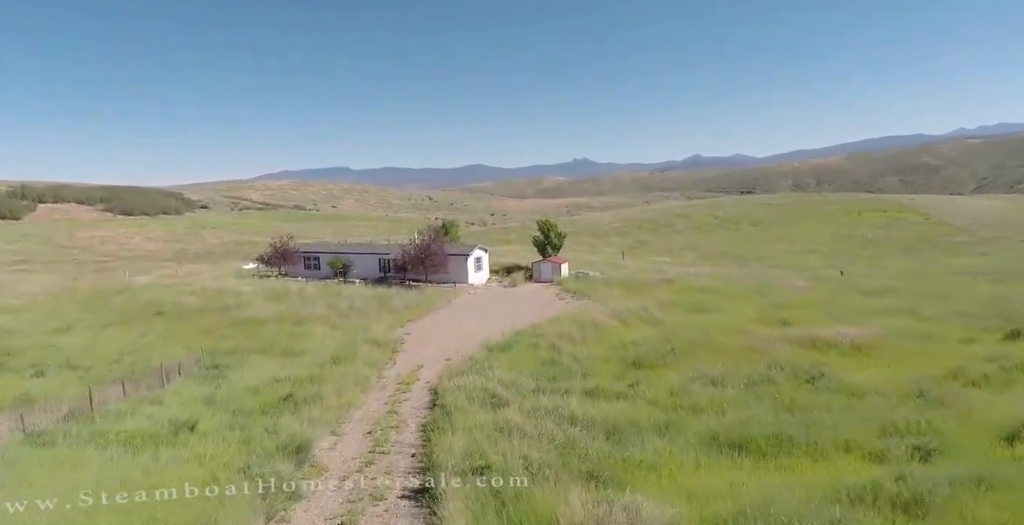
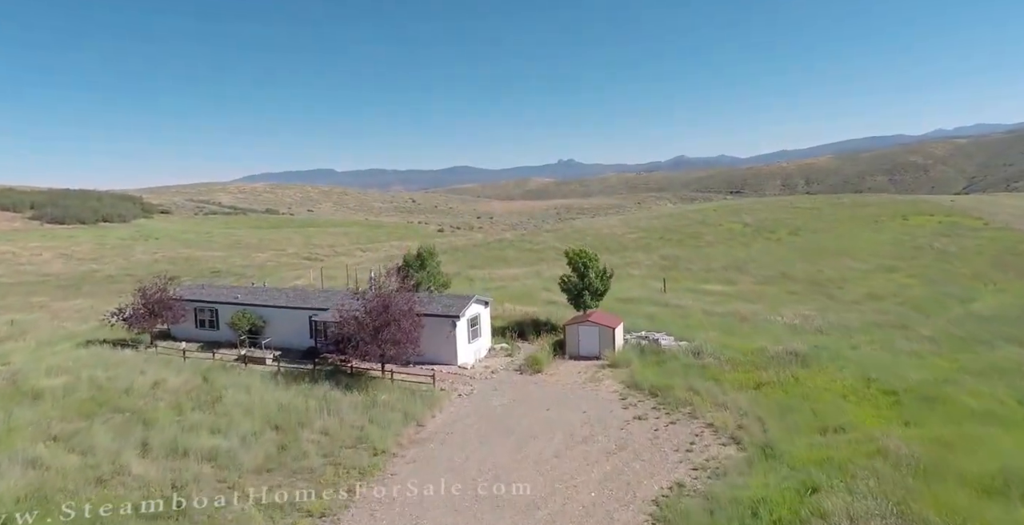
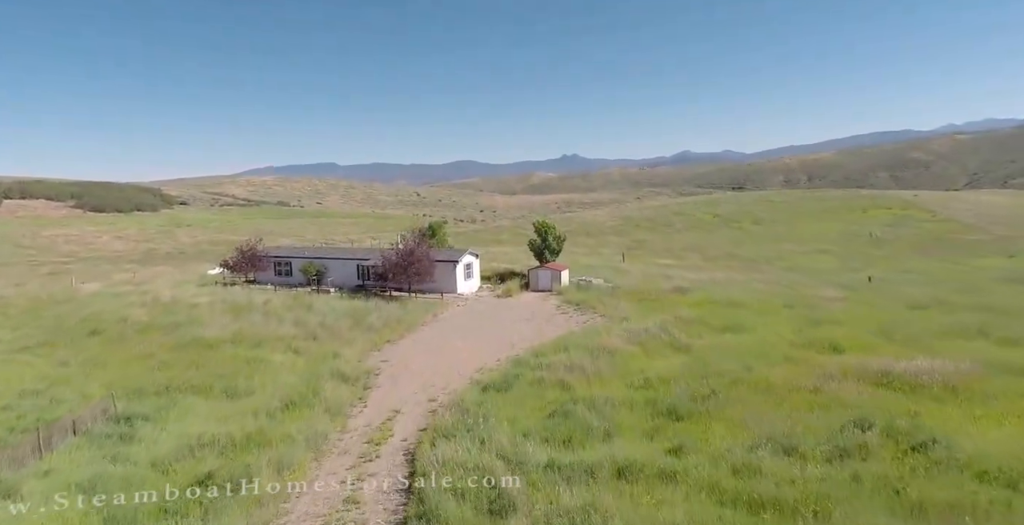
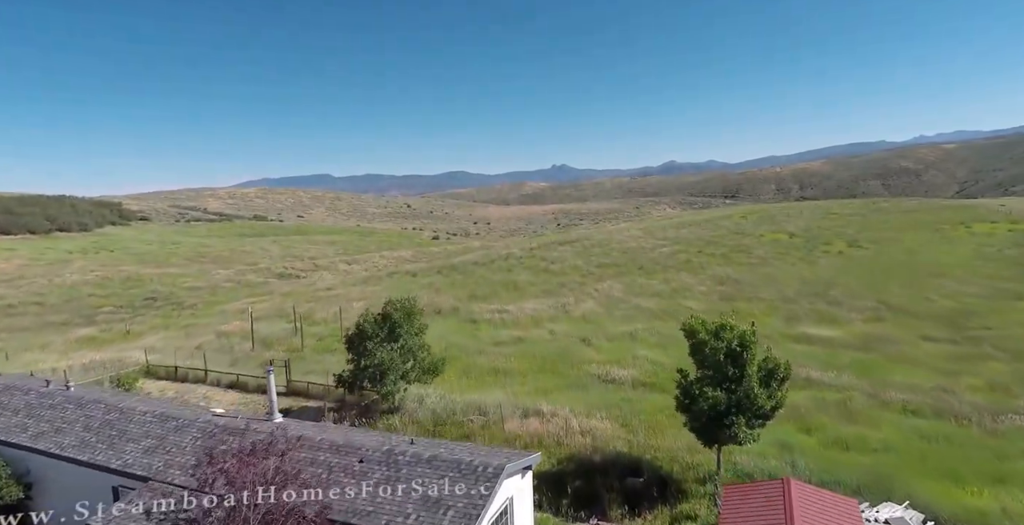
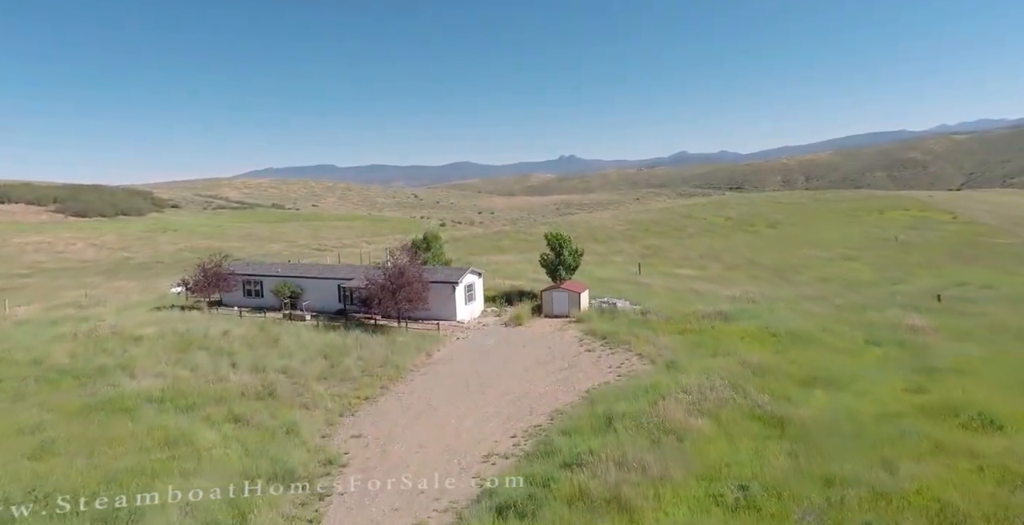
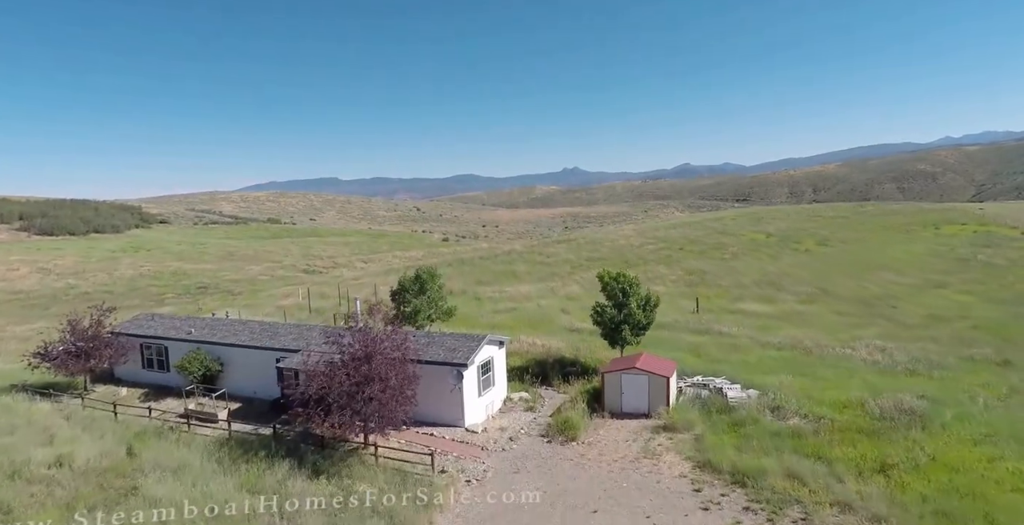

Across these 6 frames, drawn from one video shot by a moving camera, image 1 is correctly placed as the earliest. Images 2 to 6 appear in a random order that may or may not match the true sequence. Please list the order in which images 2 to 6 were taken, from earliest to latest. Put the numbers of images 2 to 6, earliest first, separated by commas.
3, 5, 2, 6, 4
